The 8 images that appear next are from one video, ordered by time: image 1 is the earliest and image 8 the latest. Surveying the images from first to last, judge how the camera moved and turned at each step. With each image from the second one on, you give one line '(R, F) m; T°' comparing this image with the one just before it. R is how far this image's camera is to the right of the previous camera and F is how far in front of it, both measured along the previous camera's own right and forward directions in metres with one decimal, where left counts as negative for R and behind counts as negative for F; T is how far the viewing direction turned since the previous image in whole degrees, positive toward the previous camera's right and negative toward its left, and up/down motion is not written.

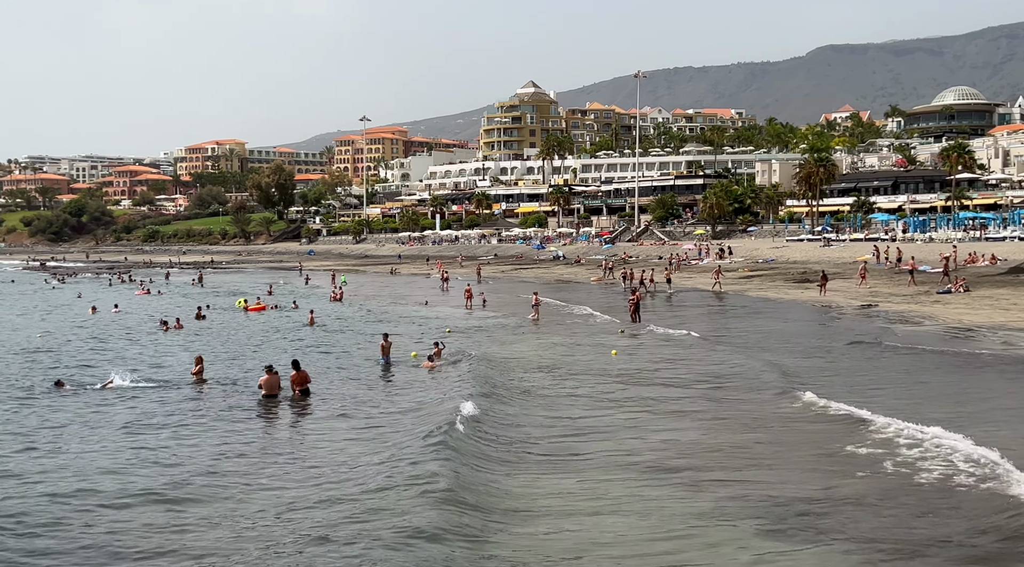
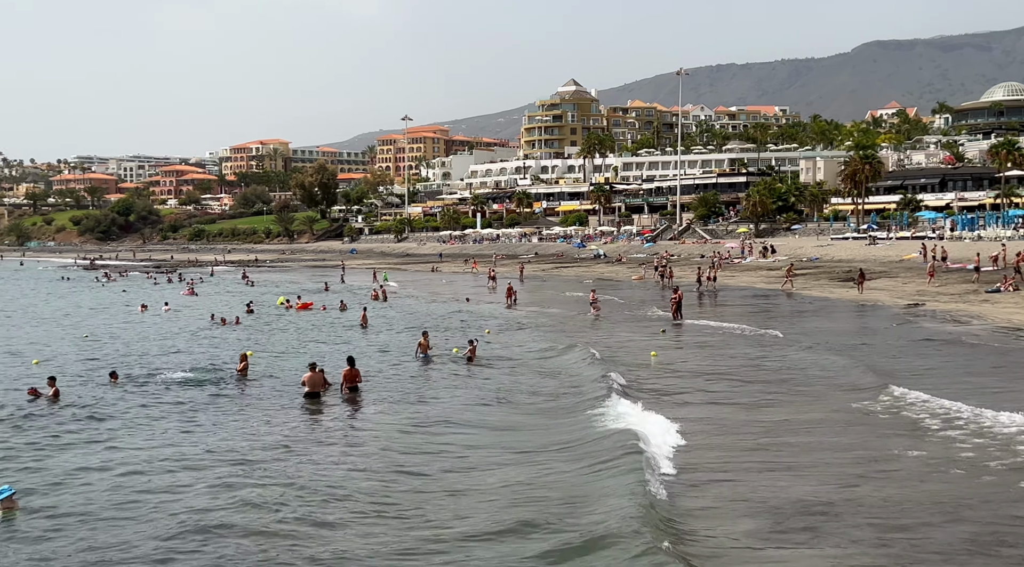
(+0.1, +0.4) m; -2°
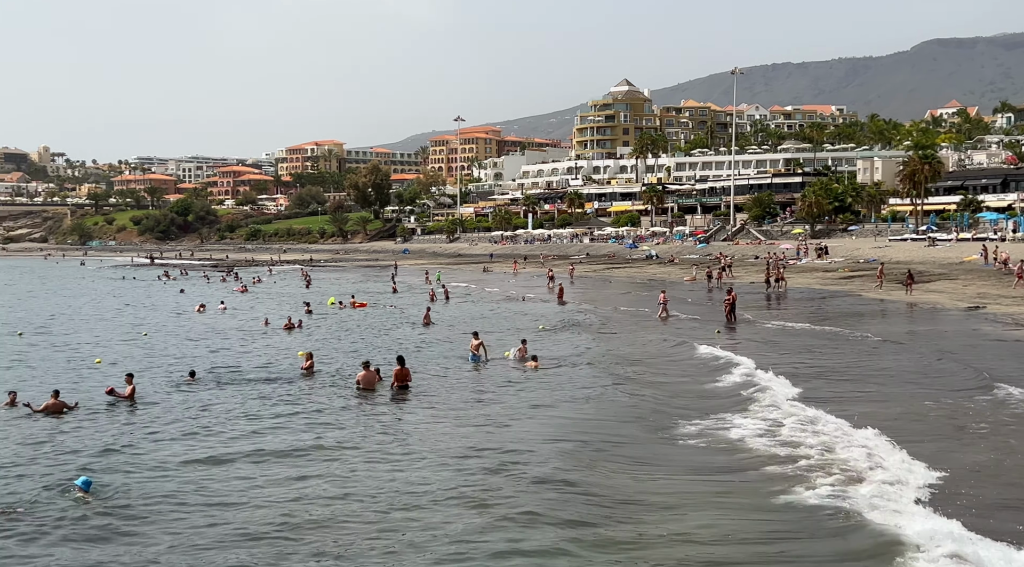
(+0.1, +0.6) m; -3°
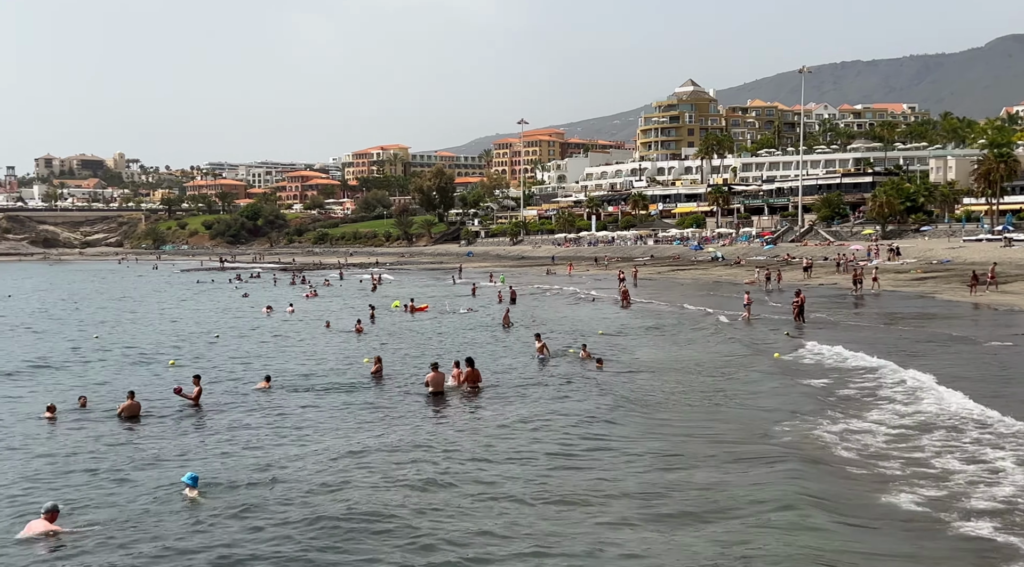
(0.0, +0.7) m; -3°
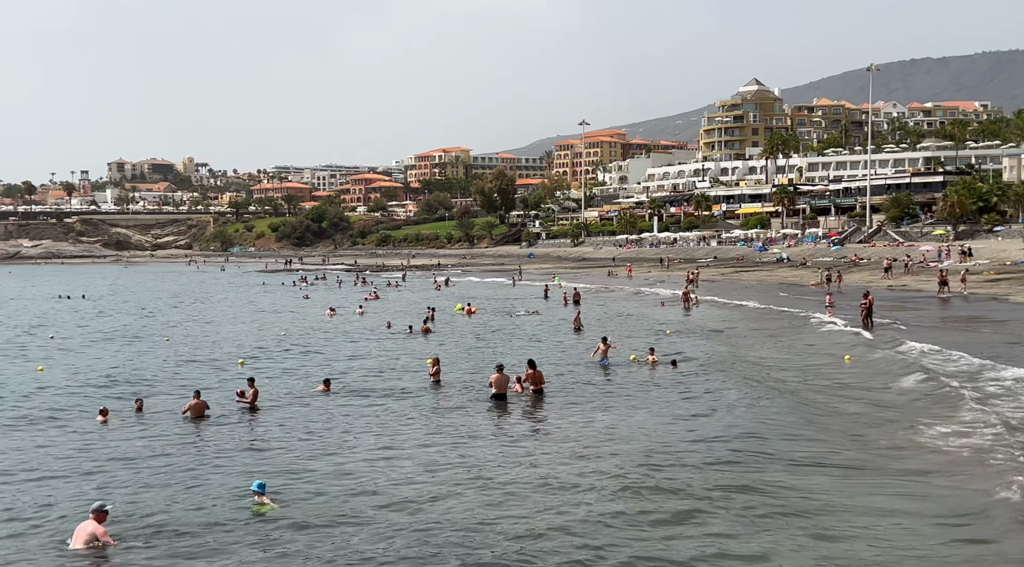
(0.0, +0.6) m; -3°
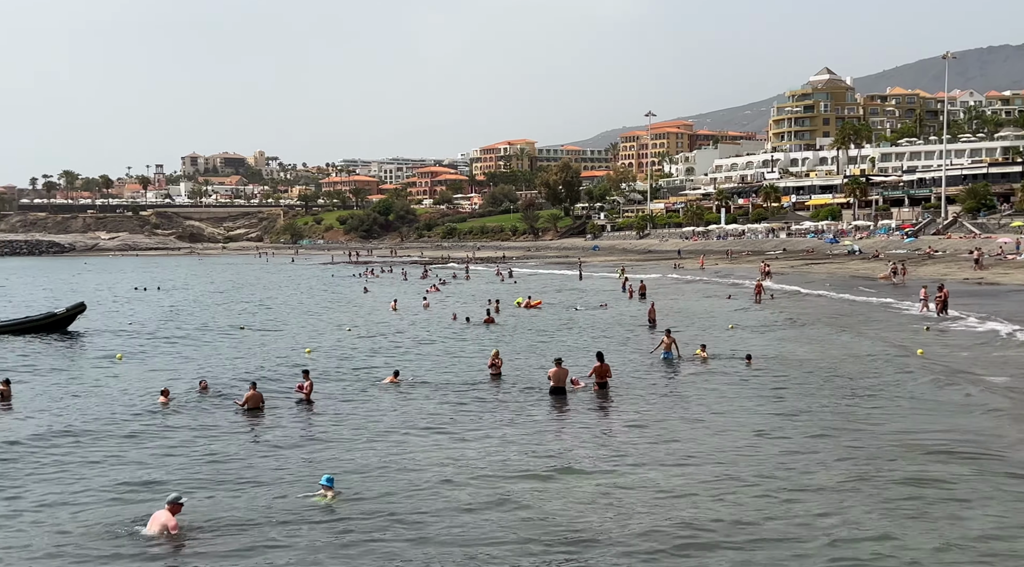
(0.0, +0.6) m; -3°
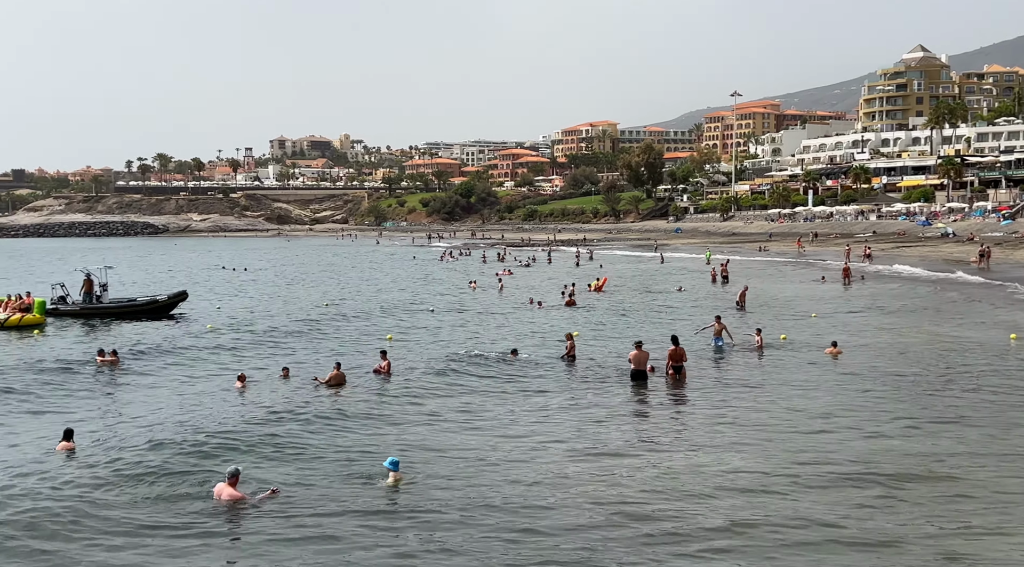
(0.0, +0.6) m; -4°
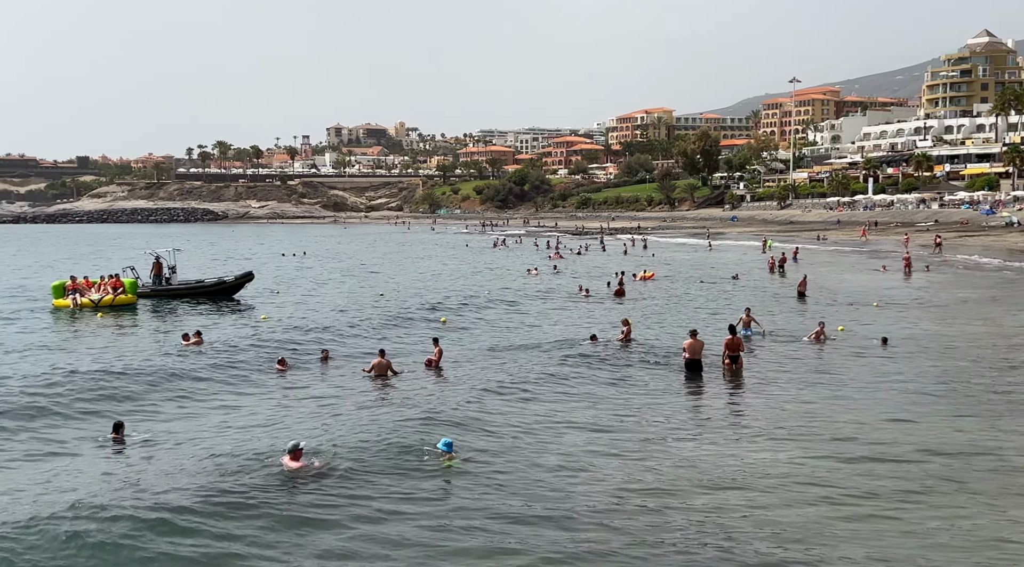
(0.0, +0.1) m; -3°
